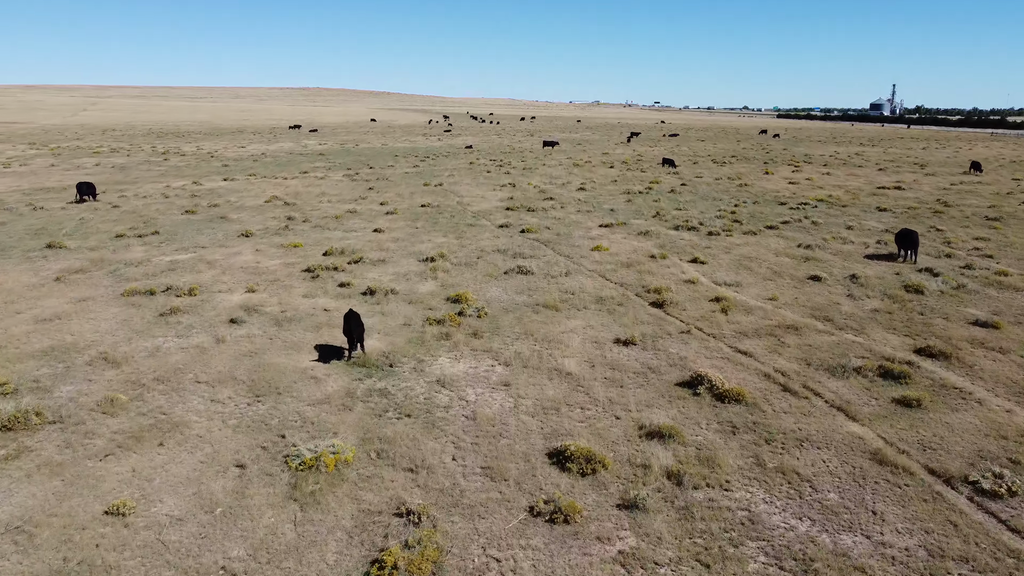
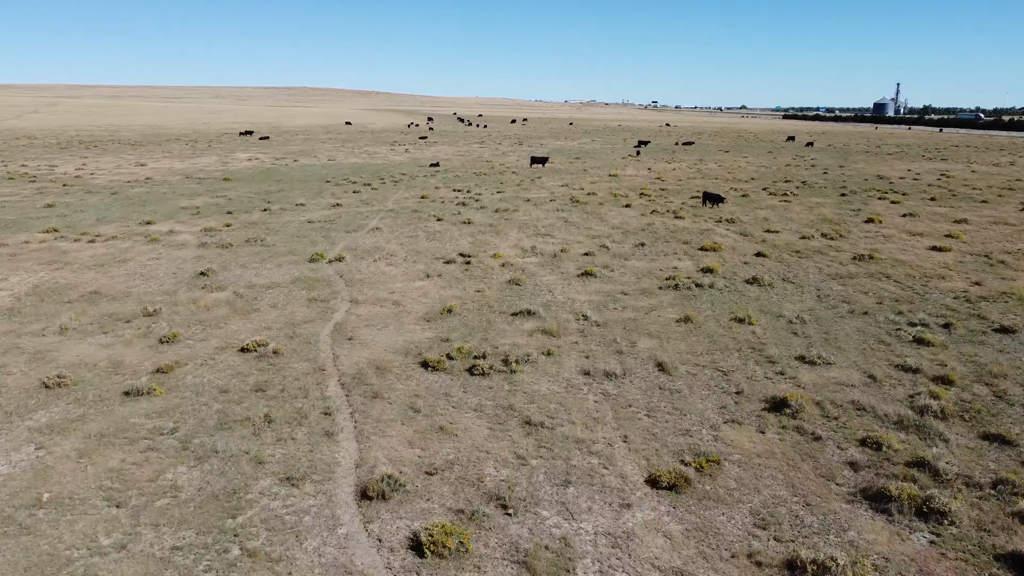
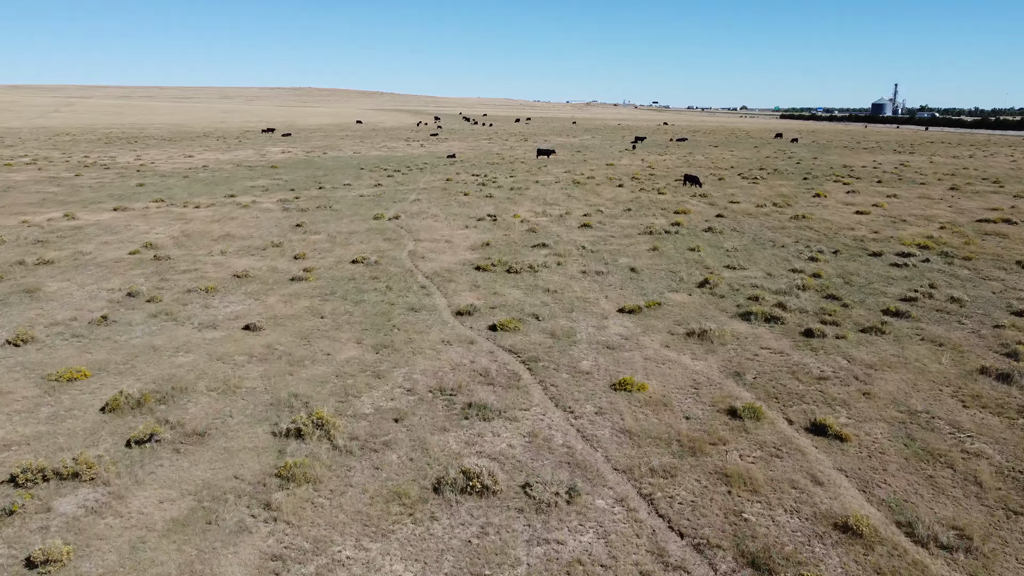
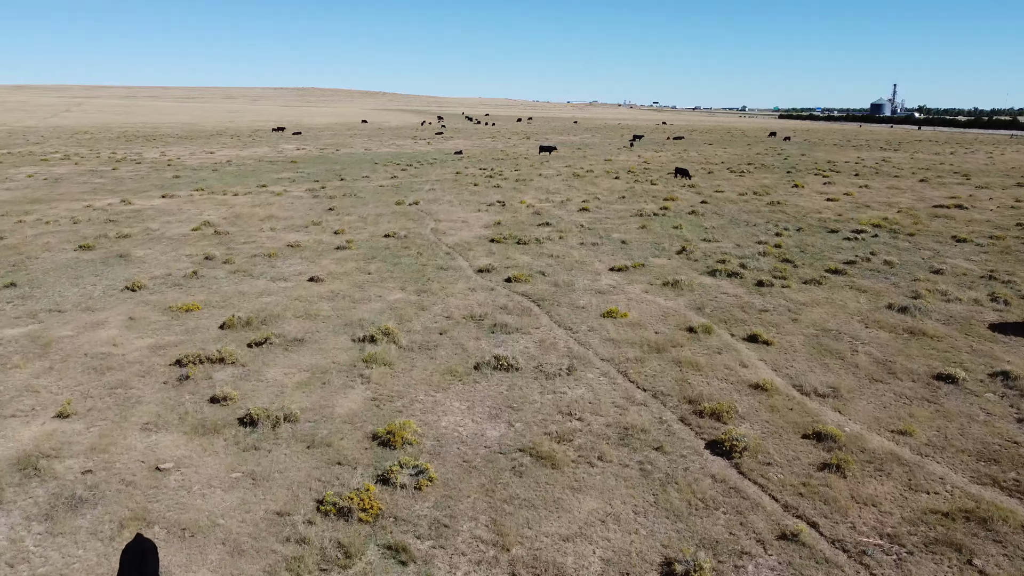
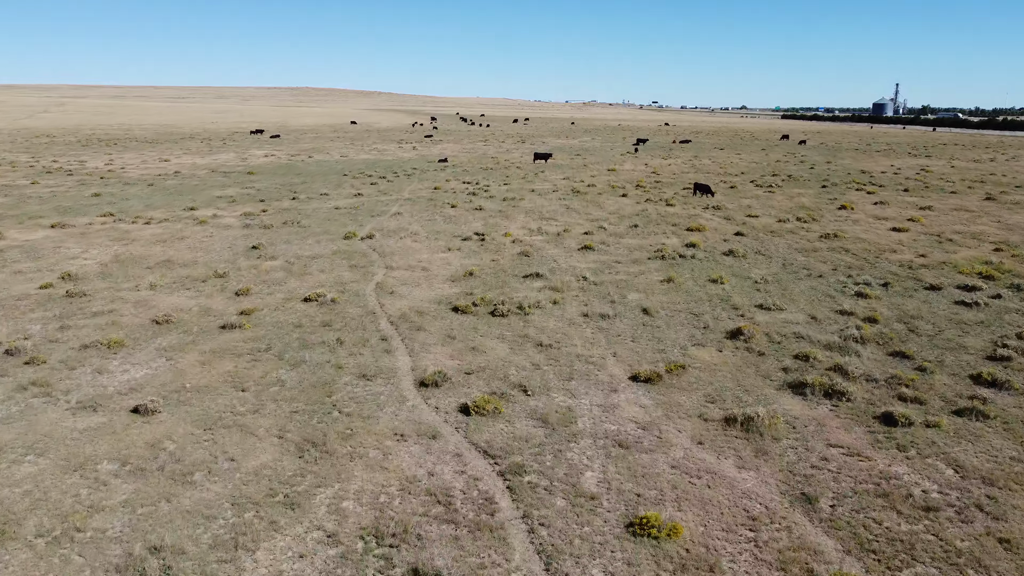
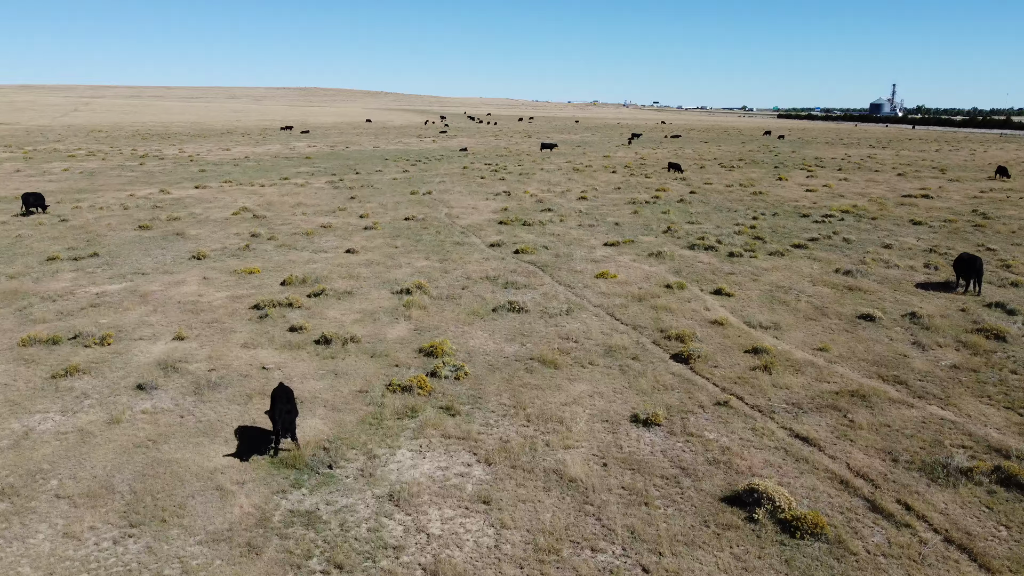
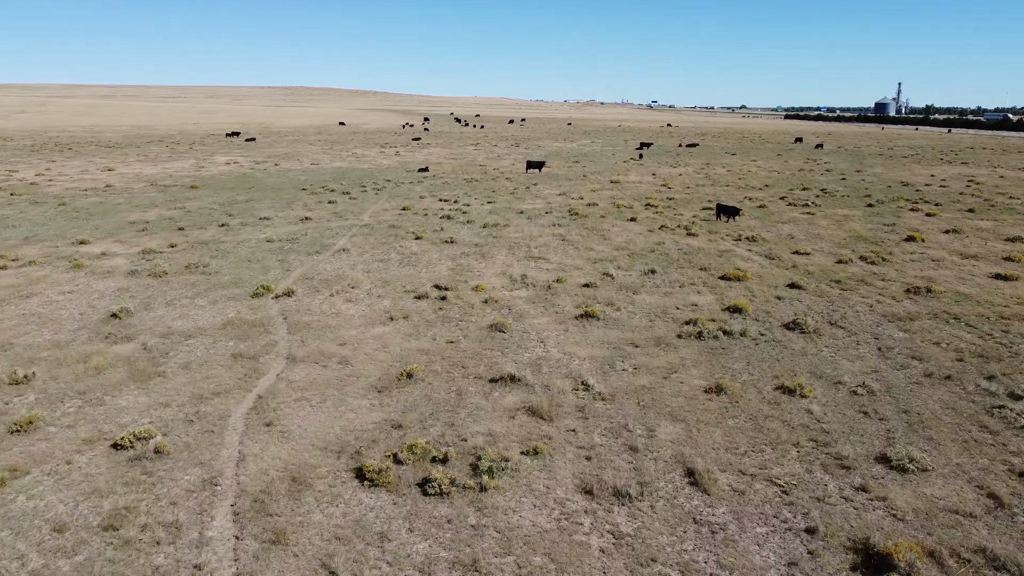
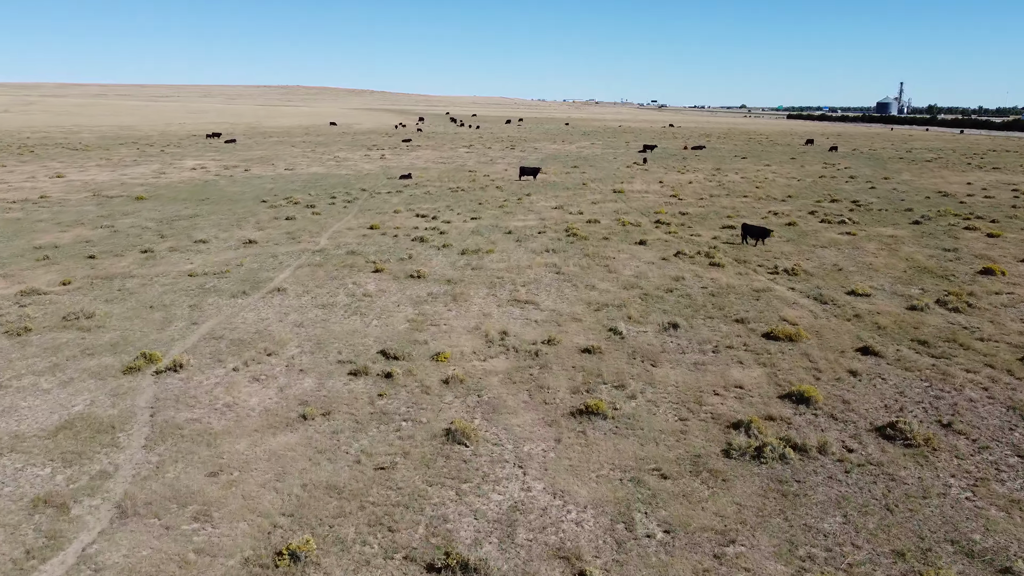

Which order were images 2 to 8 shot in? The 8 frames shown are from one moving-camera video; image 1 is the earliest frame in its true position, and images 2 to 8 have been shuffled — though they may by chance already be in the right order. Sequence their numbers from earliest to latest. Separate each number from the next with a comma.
6, 4, 3, 5, 2, 7, 8
